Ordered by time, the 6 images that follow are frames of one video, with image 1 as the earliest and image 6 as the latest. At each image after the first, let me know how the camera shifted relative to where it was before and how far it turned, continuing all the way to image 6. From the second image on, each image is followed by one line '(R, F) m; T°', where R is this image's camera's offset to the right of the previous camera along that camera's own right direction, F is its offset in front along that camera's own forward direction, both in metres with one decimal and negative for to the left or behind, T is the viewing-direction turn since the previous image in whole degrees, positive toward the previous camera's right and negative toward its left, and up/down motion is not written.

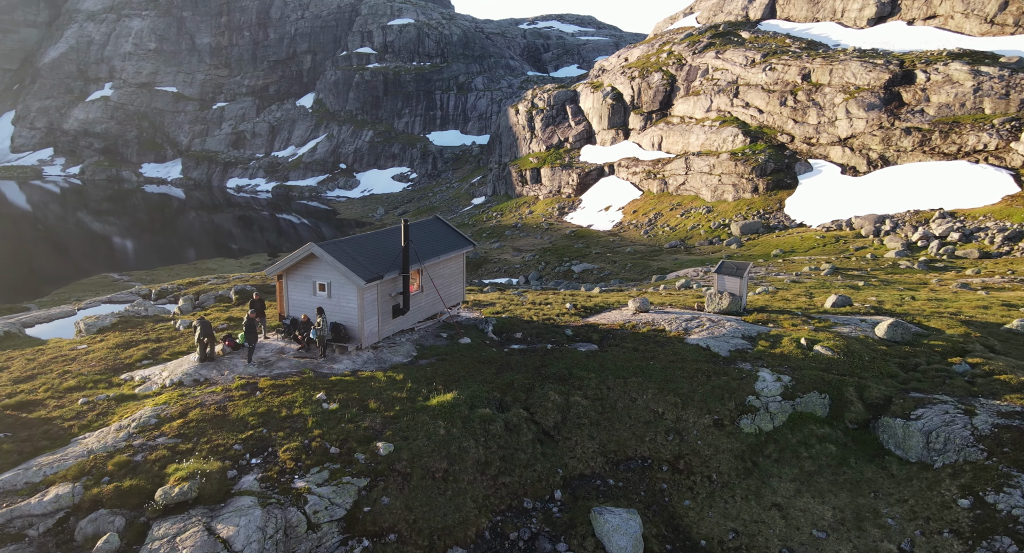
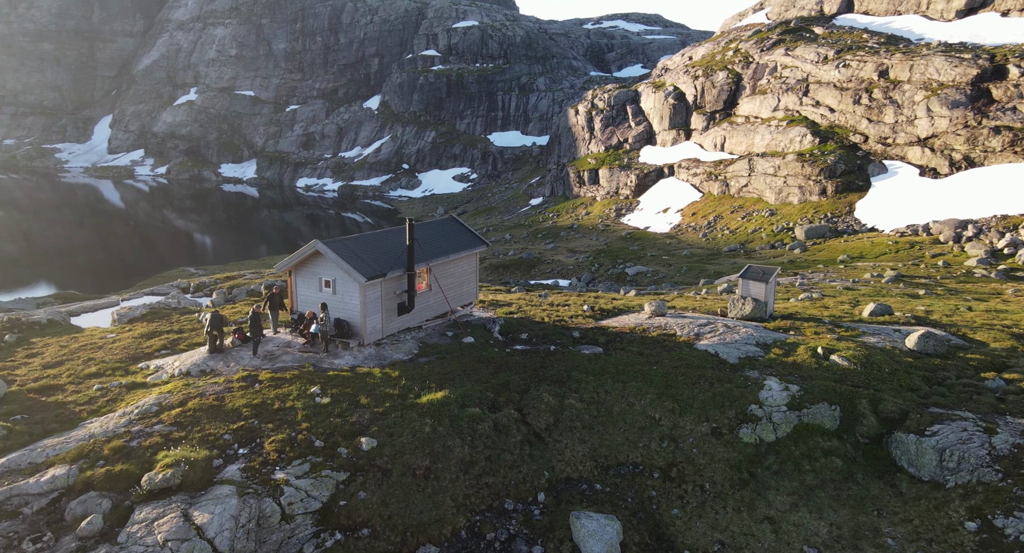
(+1.3, +0.2) m; -4°
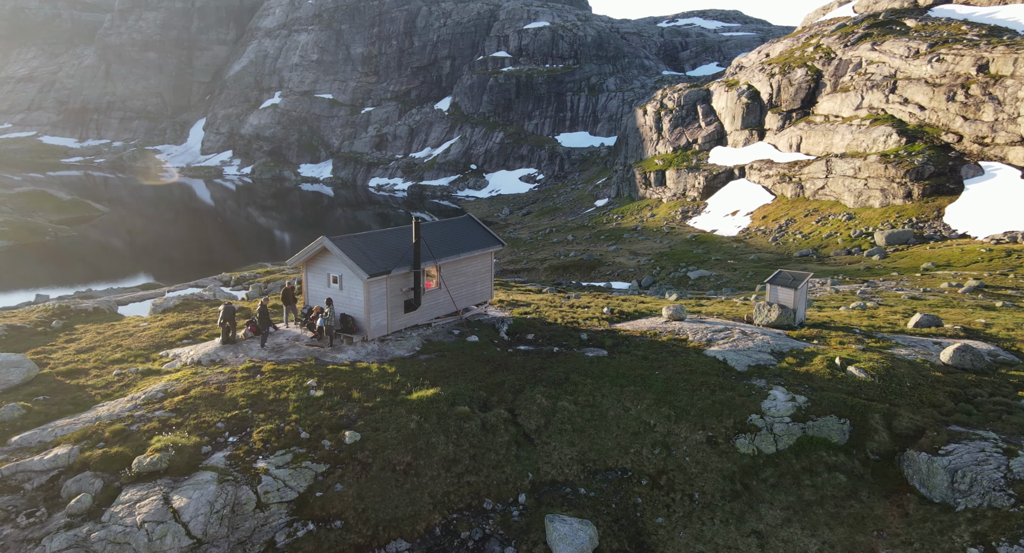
(+1.5, +0.2) m; -4°
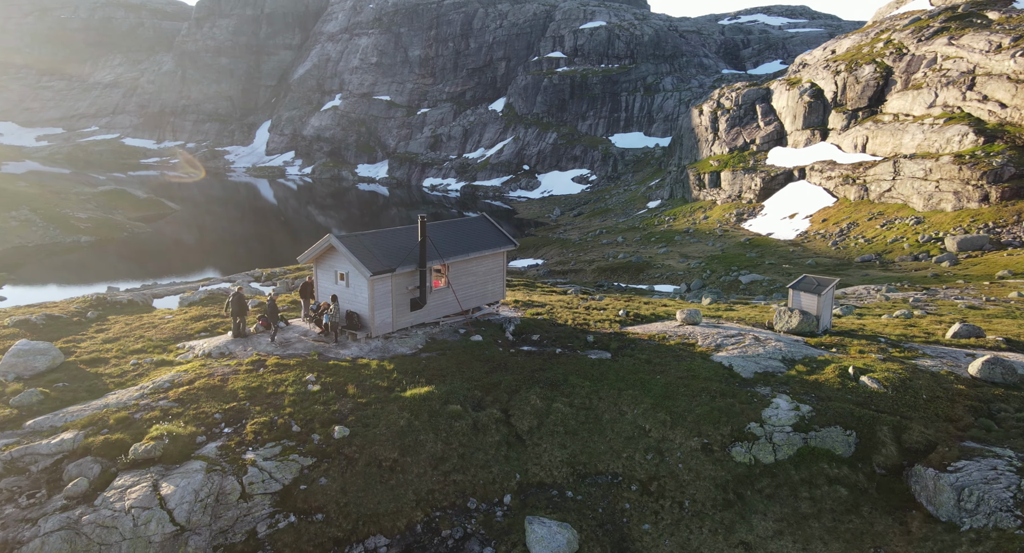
(+1.1, +0.1) m; -3°
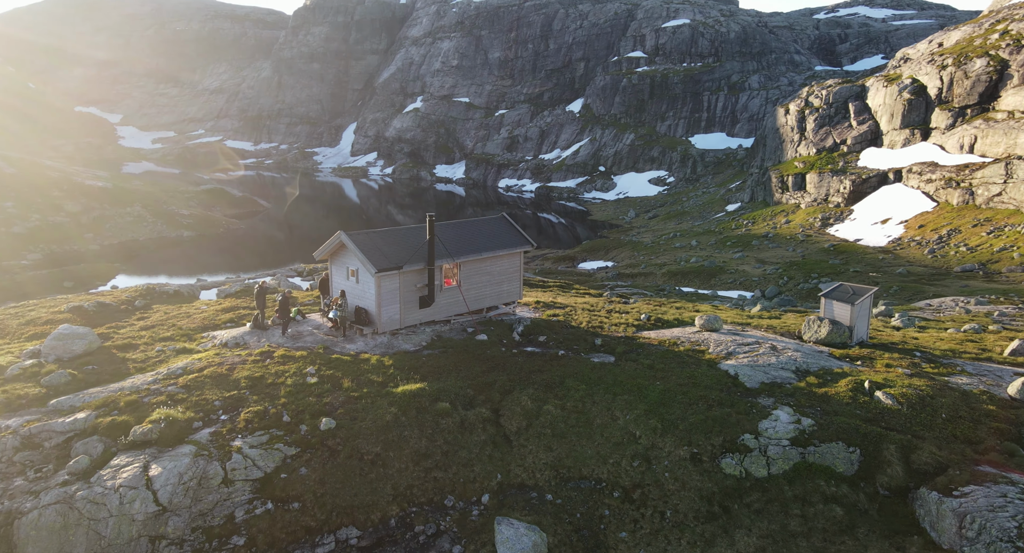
(+1.6, +0.1) m; -5°
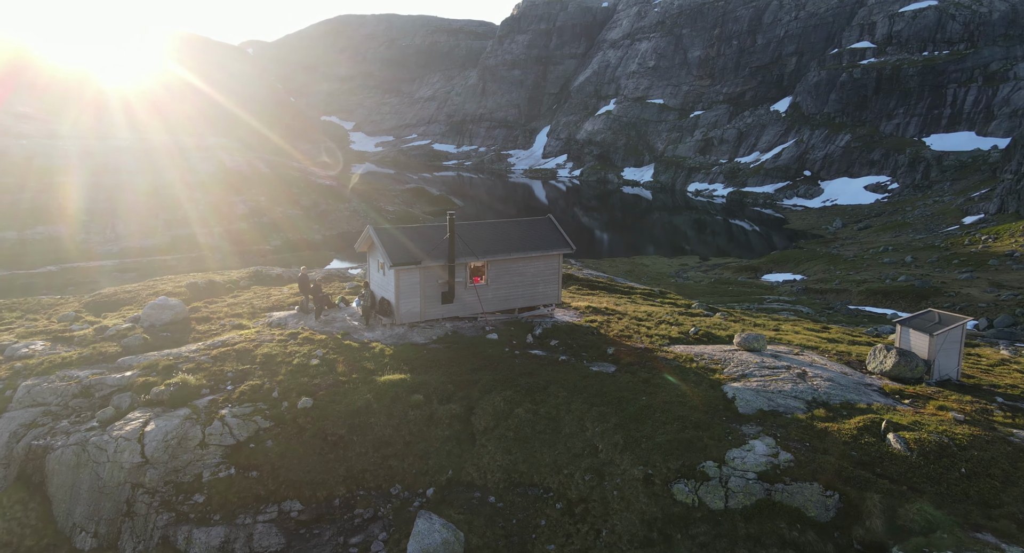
(+4.2, +0.1) m; -12°
